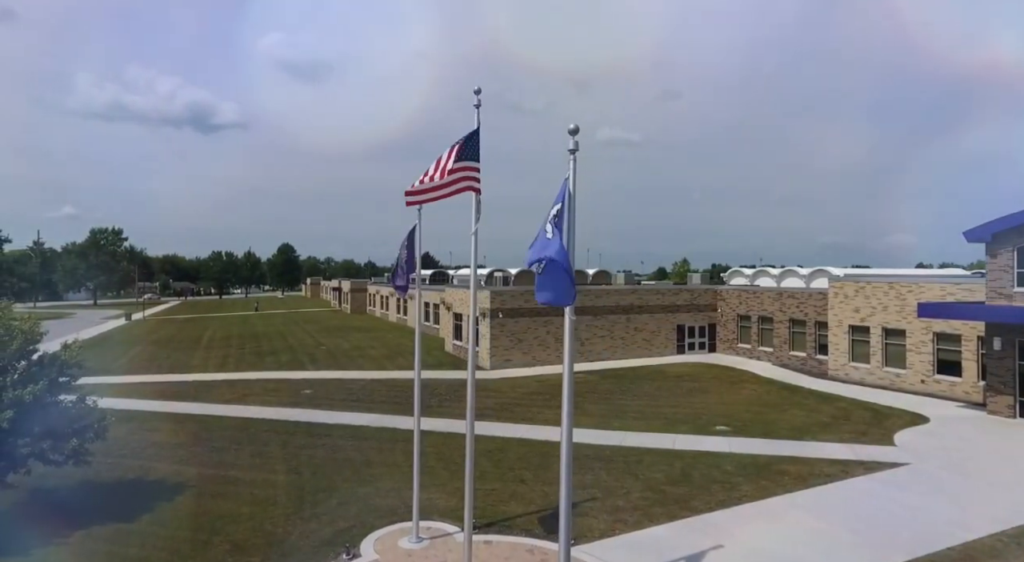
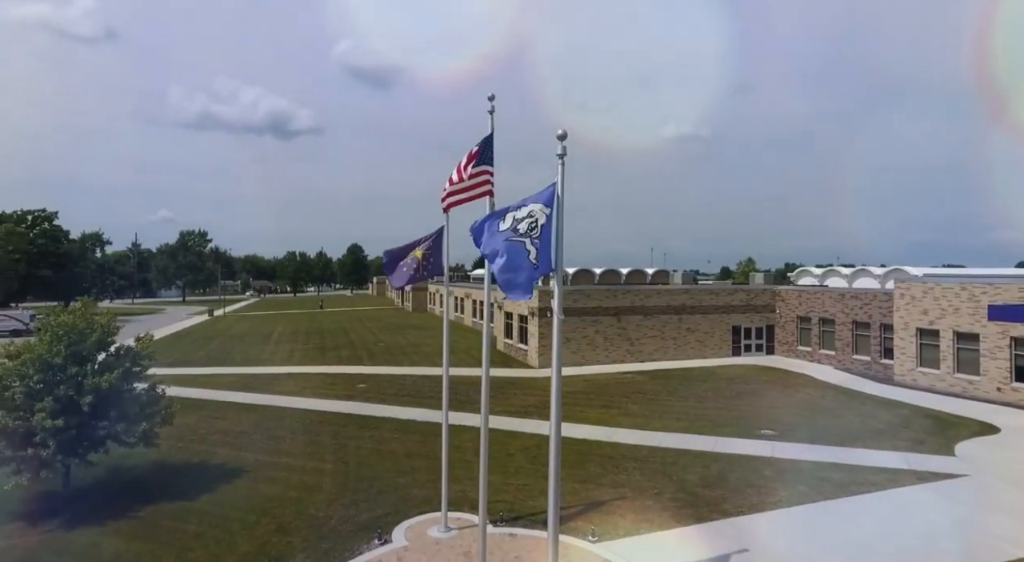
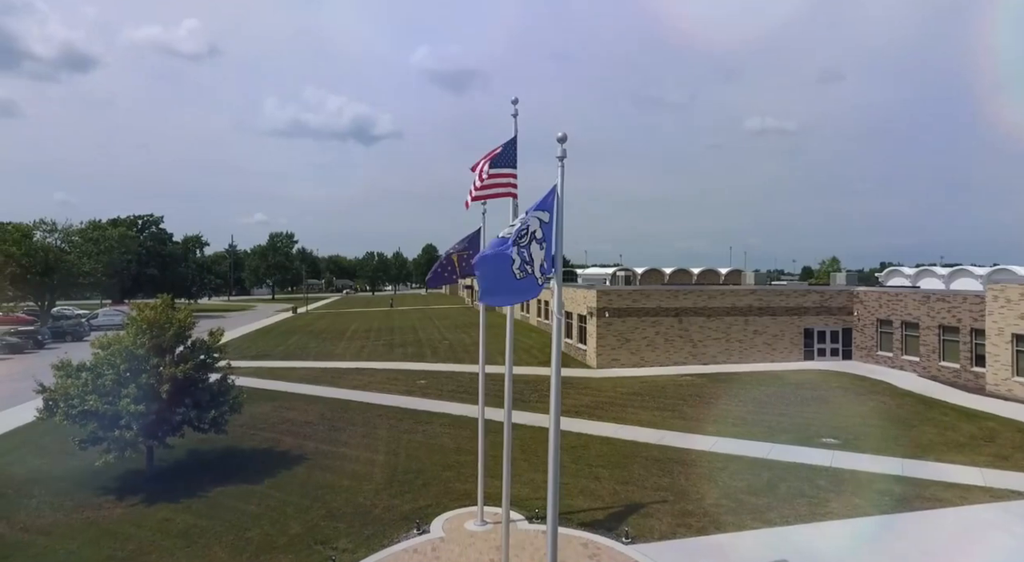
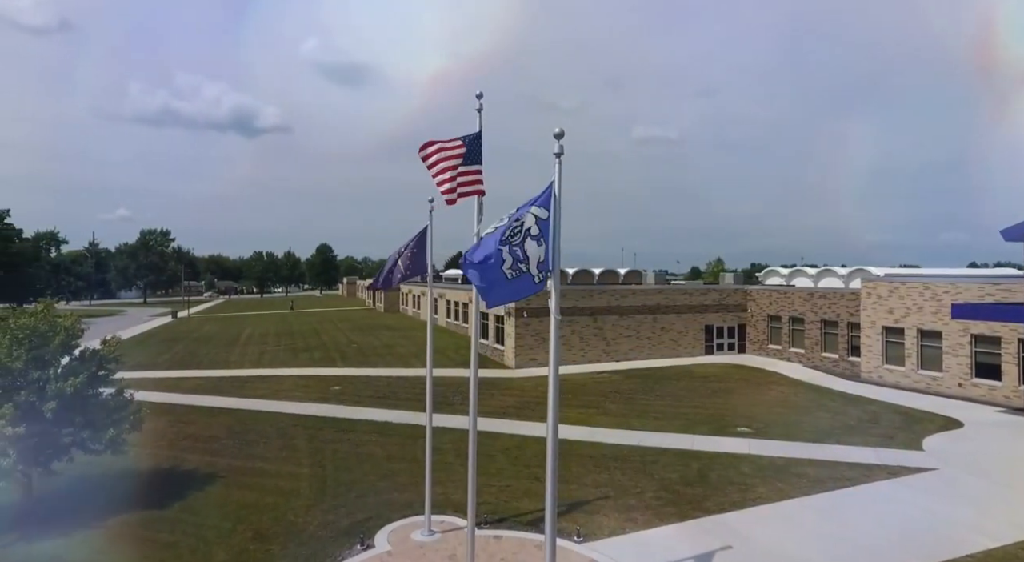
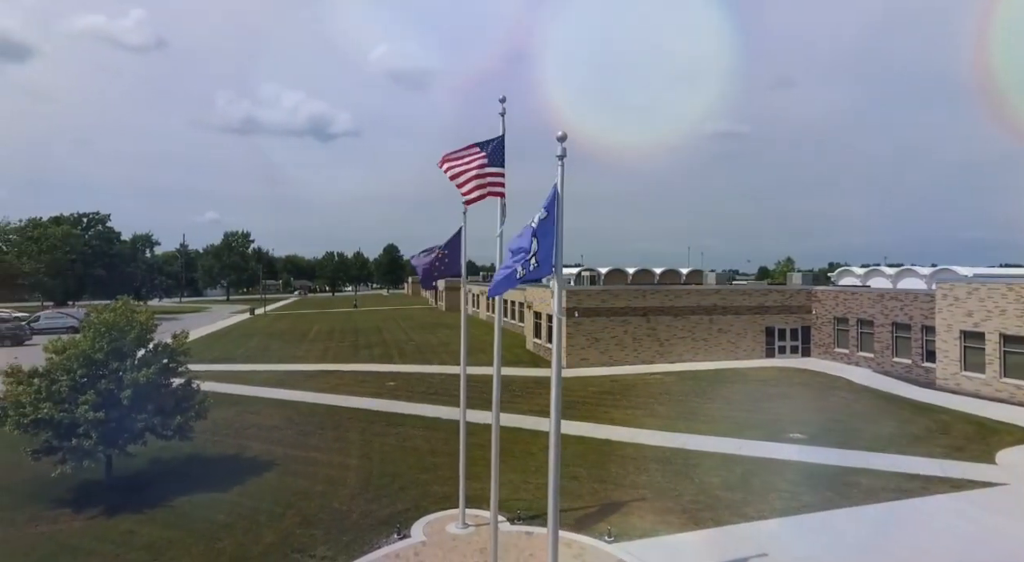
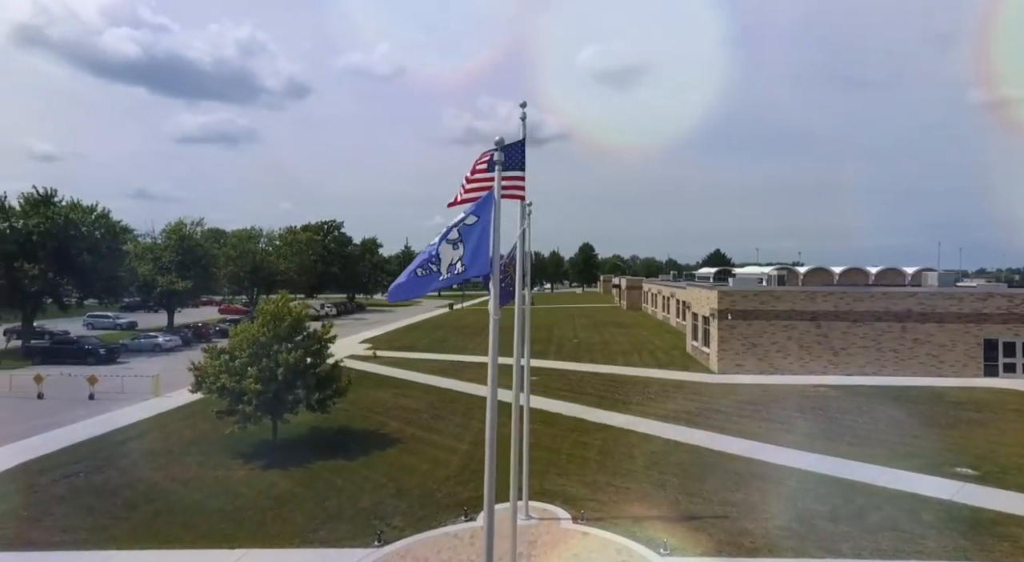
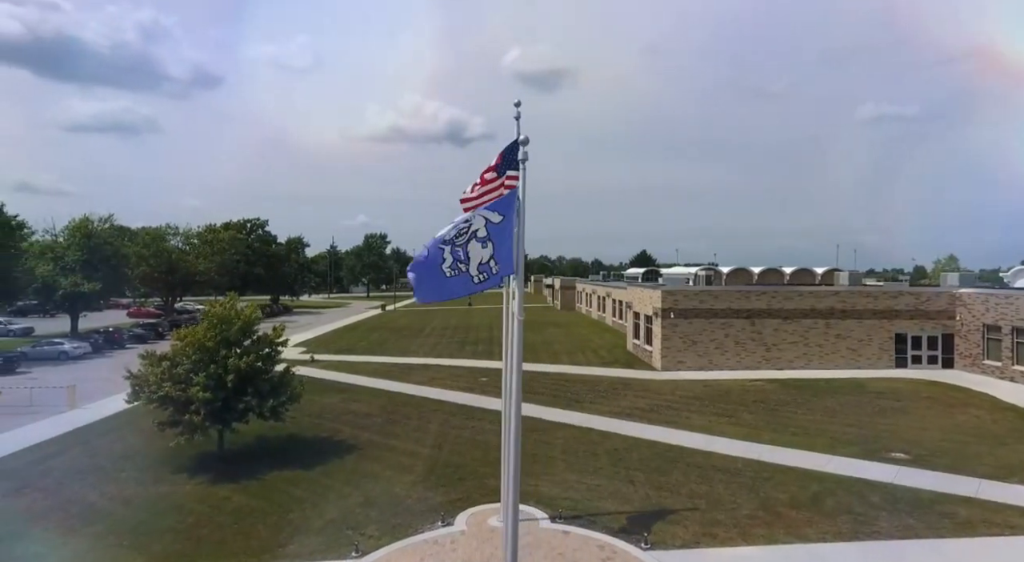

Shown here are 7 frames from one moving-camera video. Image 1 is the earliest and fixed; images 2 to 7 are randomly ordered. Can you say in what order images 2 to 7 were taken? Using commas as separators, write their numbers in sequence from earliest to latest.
4, 2, 5, 3, 7, 6
